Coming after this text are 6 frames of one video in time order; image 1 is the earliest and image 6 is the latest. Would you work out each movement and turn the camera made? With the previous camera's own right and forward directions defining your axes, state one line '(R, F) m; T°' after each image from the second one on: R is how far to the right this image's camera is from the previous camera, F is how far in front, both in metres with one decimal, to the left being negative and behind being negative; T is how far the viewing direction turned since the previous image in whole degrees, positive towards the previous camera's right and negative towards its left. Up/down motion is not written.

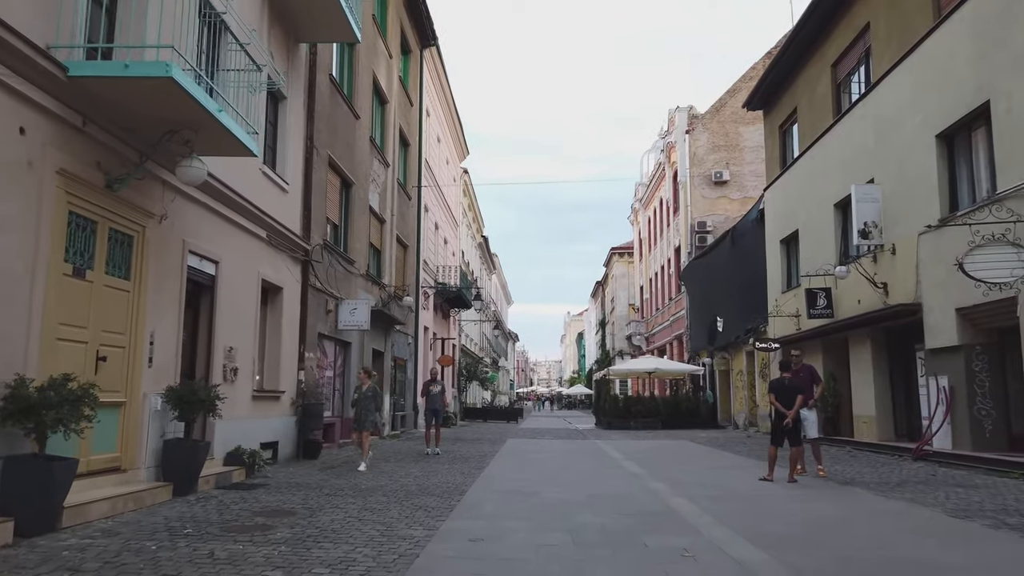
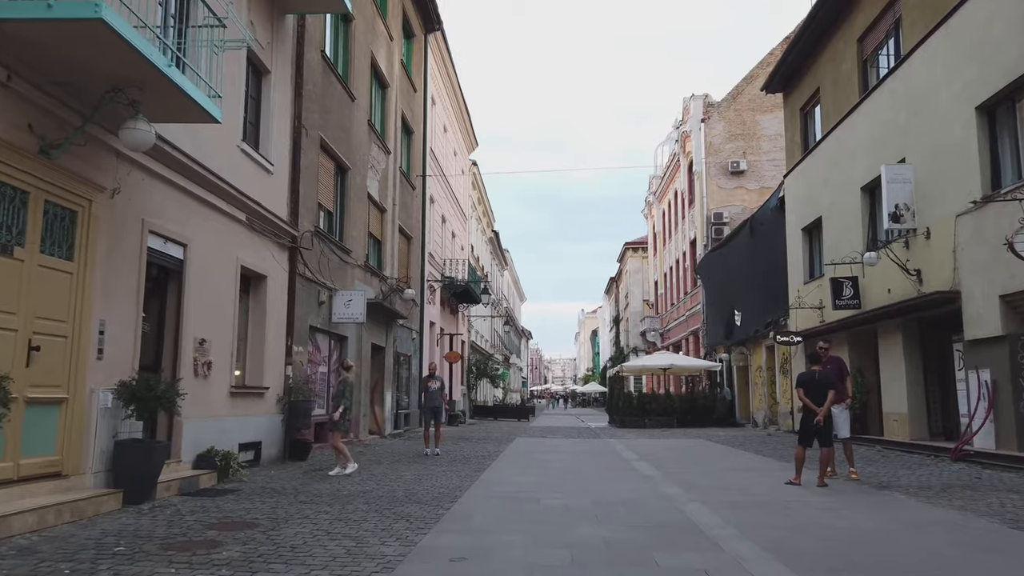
(+0.2, +1.0) m; -1°
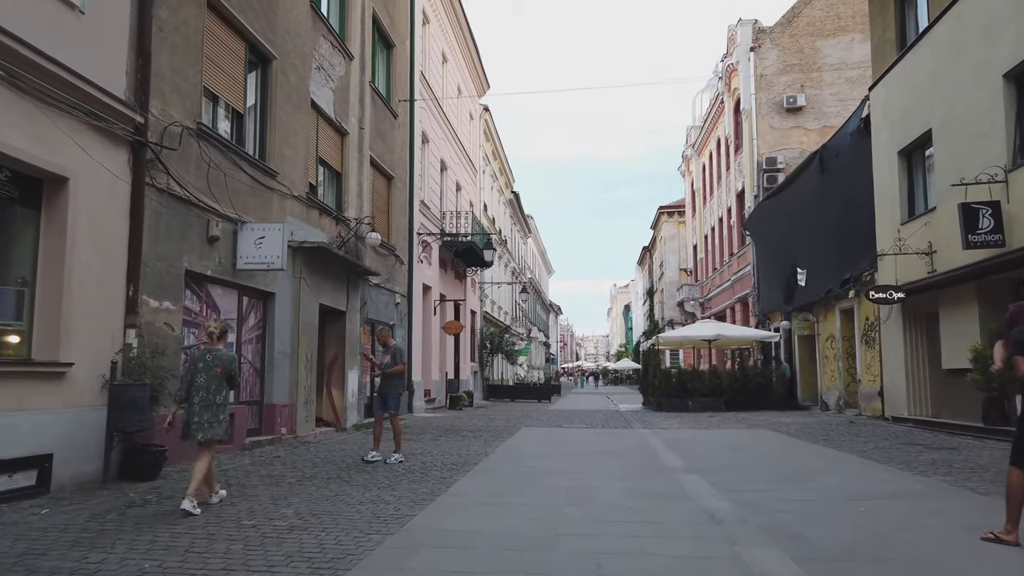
(+0.6, +4.7) m; -2°
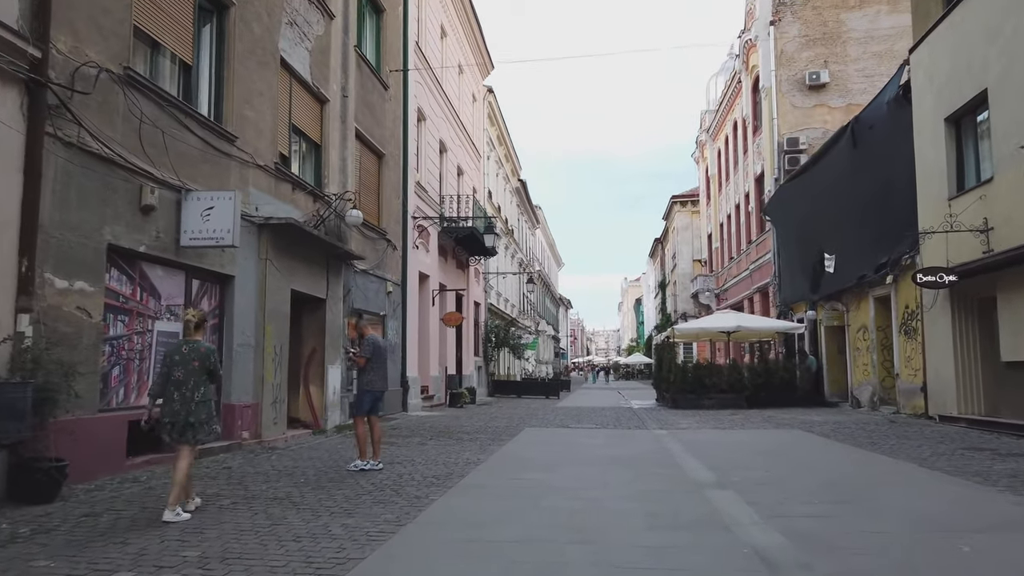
(+0.2, +1.6) m; -1°
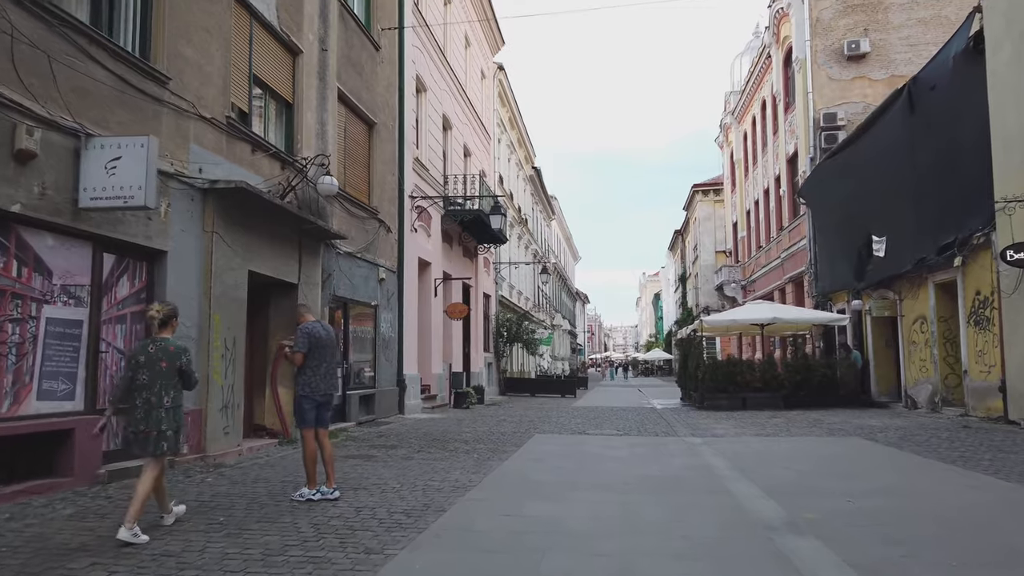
(+0.2, +2.0) m; -1°
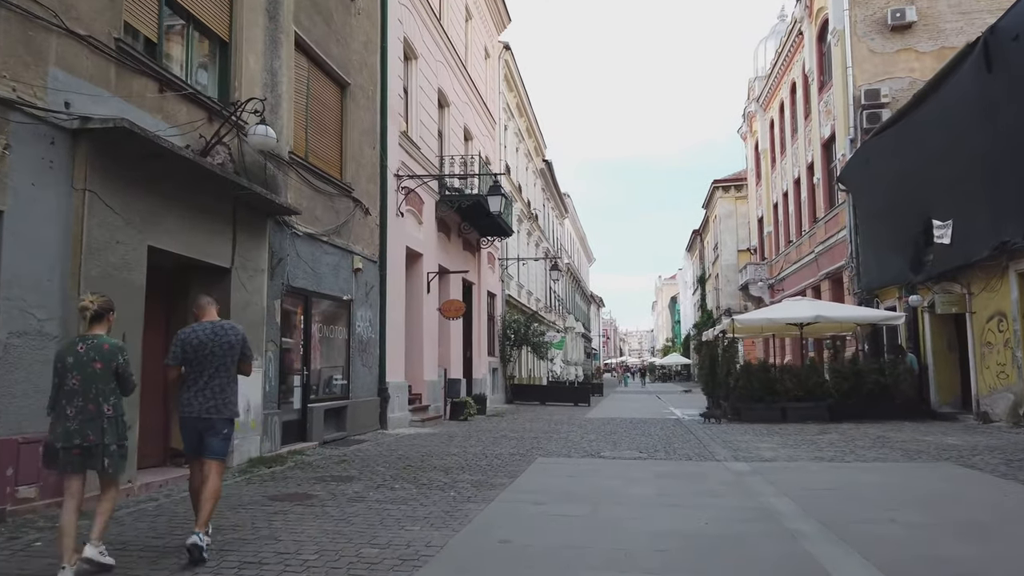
(+0.2, +2.4) m; -1°
